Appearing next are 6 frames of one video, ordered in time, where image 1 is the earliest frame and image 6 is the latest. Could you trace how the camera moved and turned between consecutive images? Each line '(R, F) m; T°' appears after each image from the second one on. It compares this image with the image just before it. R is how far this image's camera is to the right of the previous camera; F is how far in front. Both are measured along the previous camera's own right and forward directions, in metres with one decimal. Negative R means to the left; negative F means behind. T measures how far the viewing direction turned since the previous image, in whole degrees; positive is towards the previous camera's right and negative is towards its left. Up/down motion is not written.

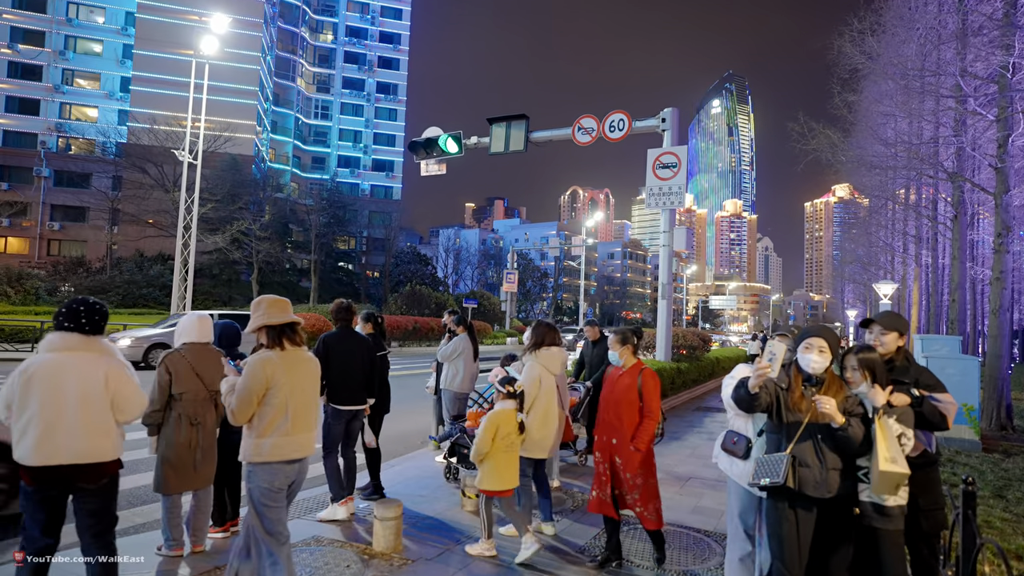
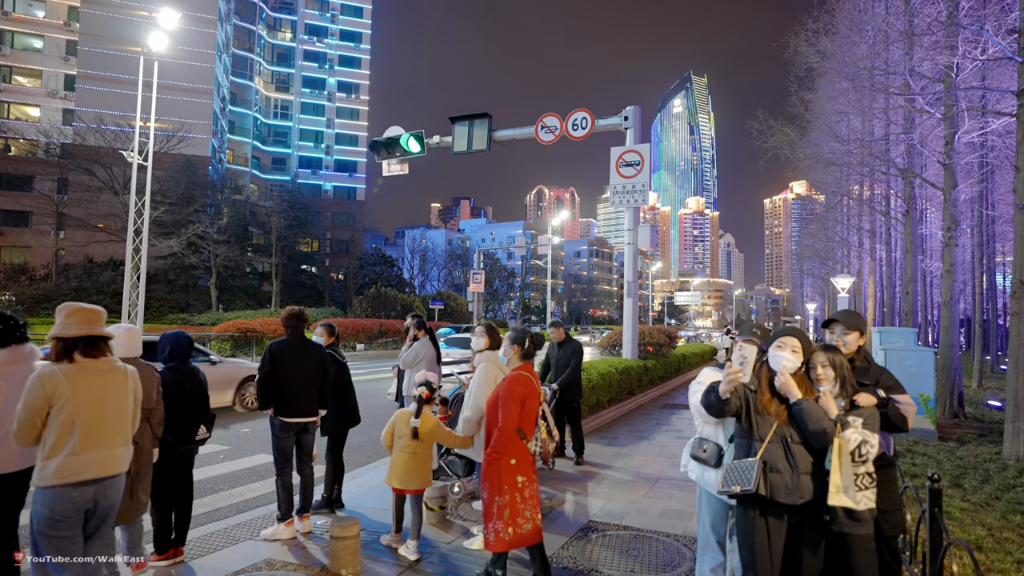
(+0.1, +0.2) m; +3°
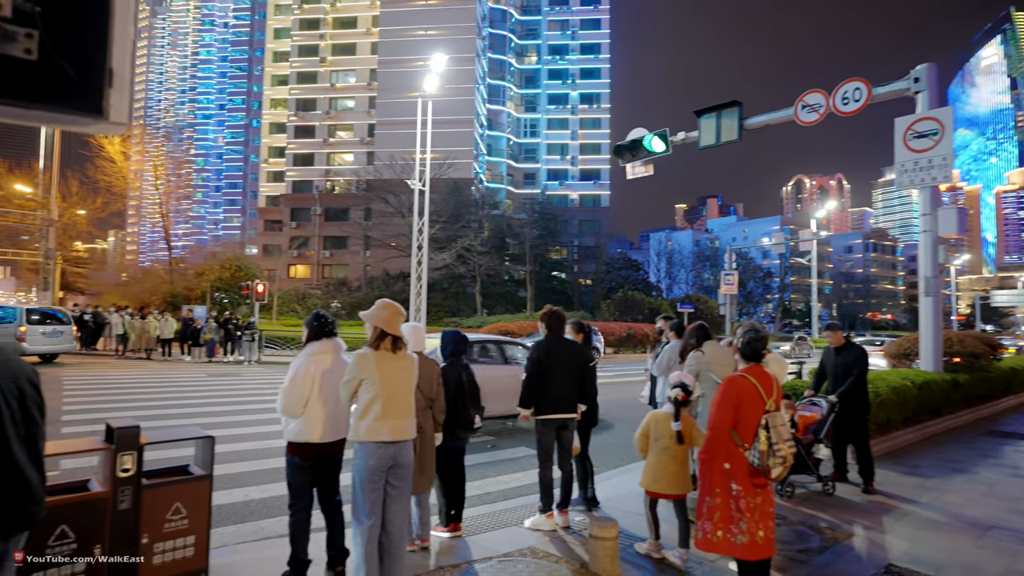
(-0.1, +0.1) m; -24°
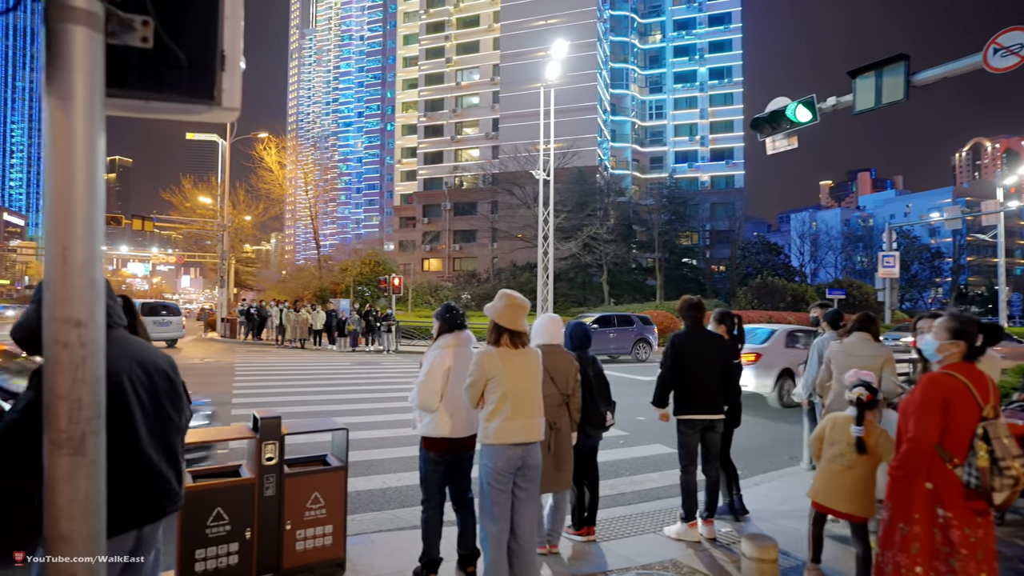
(-0.1, +0.3) m; -12°
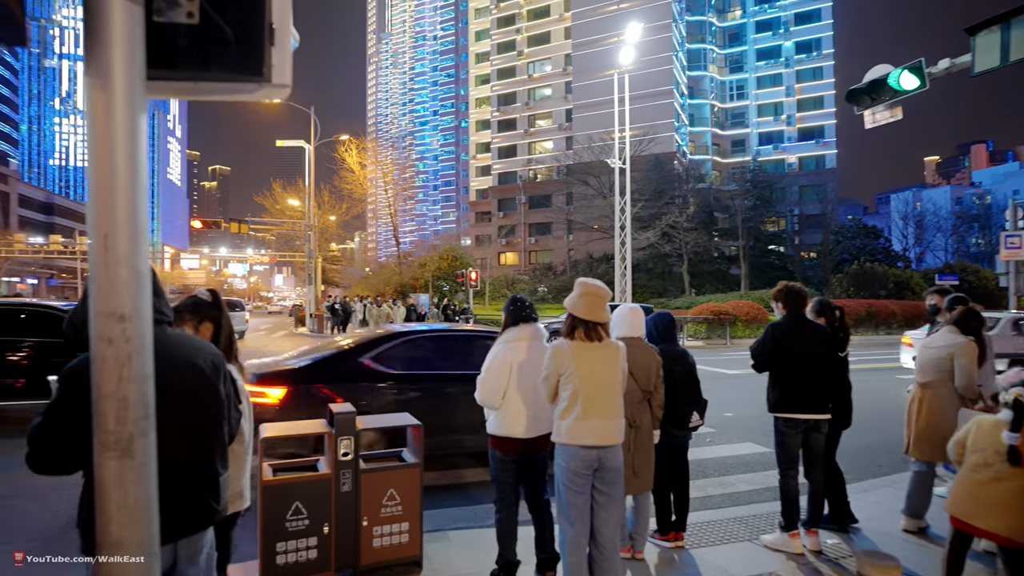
(0.0, +0.2) m; -8°
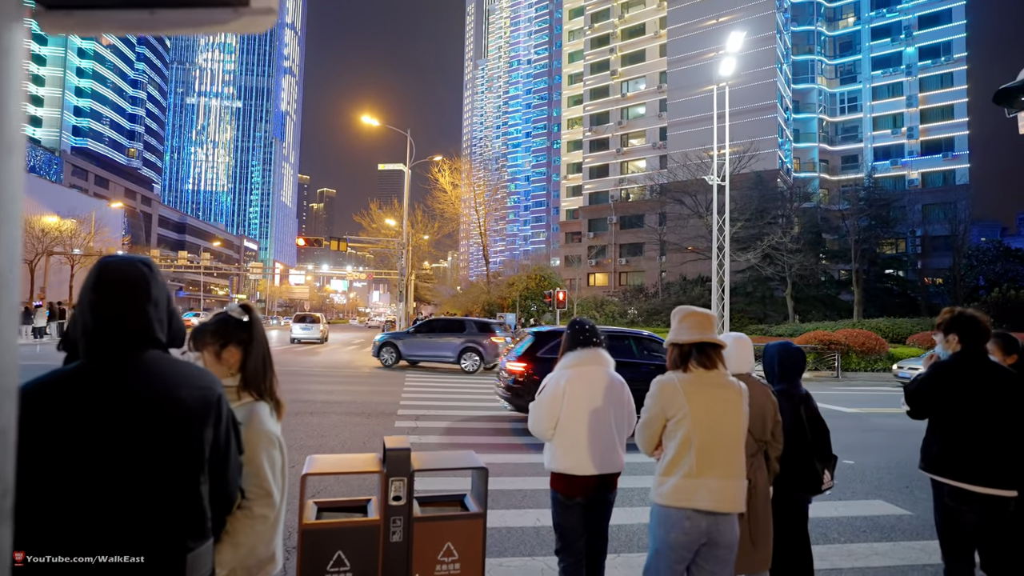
(0.0, +0.7) m; -9°
